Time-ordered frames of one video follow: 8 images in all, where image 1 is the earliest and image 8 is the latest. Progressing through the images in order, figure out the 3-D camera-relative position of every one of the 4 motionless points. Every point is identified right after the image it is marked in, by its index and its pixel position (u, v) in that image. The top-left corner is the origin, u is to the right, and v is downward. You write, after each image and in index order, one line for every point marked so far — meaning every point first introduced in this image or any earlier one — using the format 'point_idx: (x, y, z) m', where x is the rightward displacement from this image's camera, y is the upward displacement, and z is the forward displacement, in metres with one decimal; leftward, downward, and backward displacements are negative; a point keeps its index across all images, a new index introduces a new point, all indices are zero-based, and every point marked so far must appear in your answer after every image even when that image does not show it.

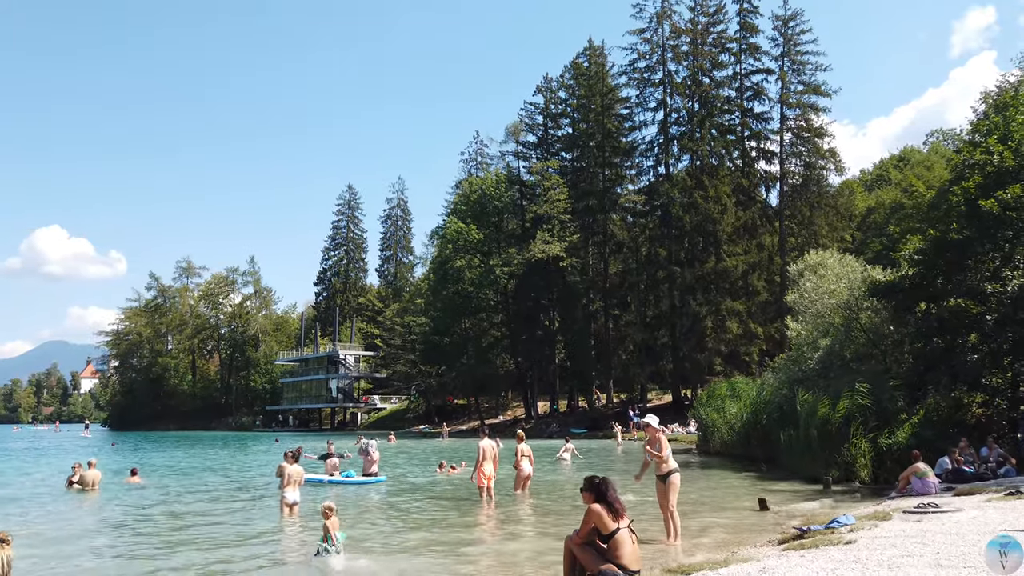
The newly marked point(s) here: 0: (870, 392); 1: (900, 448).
0: (+7.6, -2.2, +16.5) m
1: (+7.7, -3.2, +15.3) m
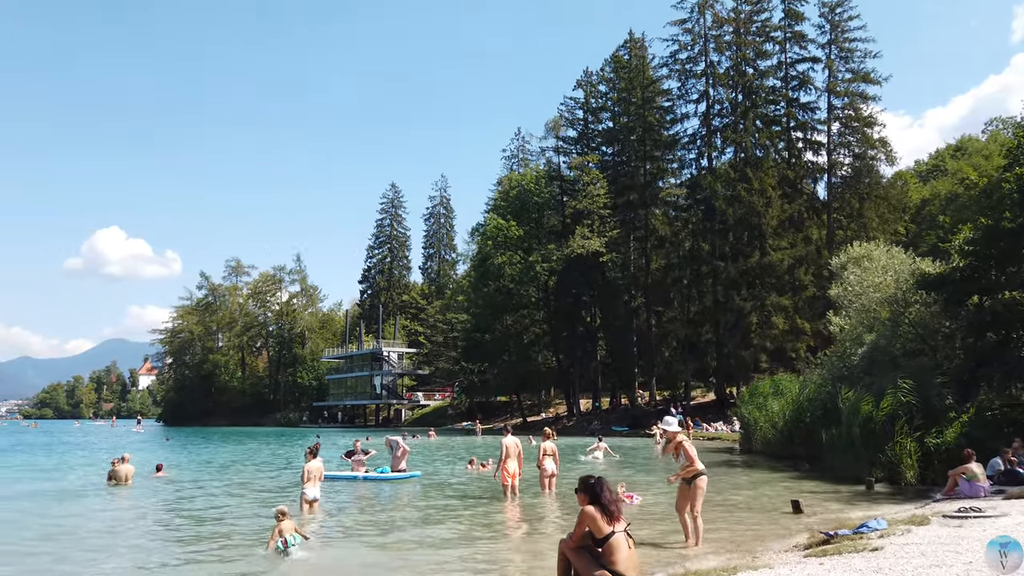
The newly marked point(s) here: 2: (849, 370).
0: (+8.2, -2.1, +15.8) m
1: (+8.3, -3.0, +14.6) m
2: (+8.7, -2.1, +19.8) m
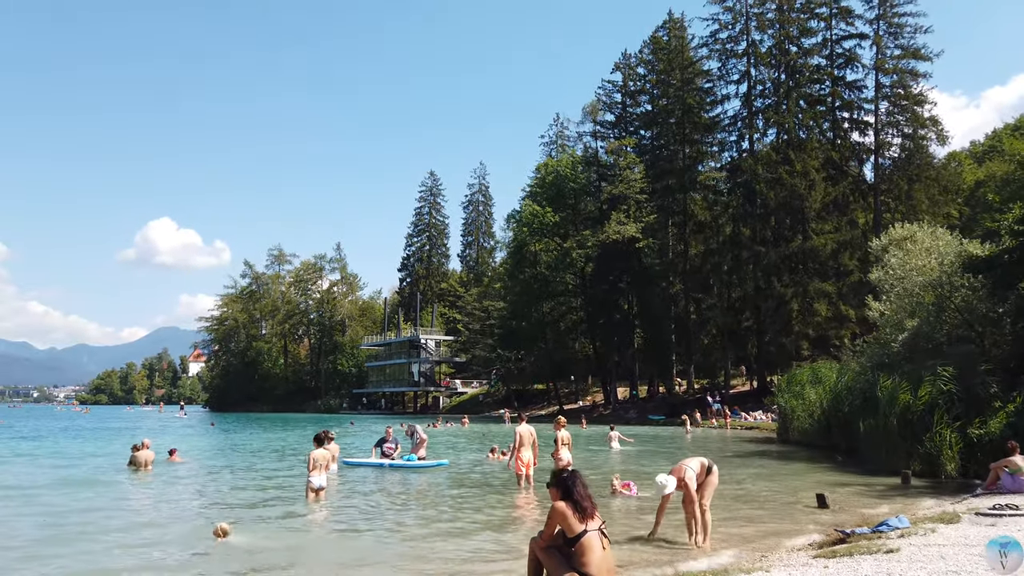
0: (+8.6, -1.7, +14.9) m
1: (+8.6, -2.7, +13.7) m
2: (+9.3, -1.7, +18.9) m
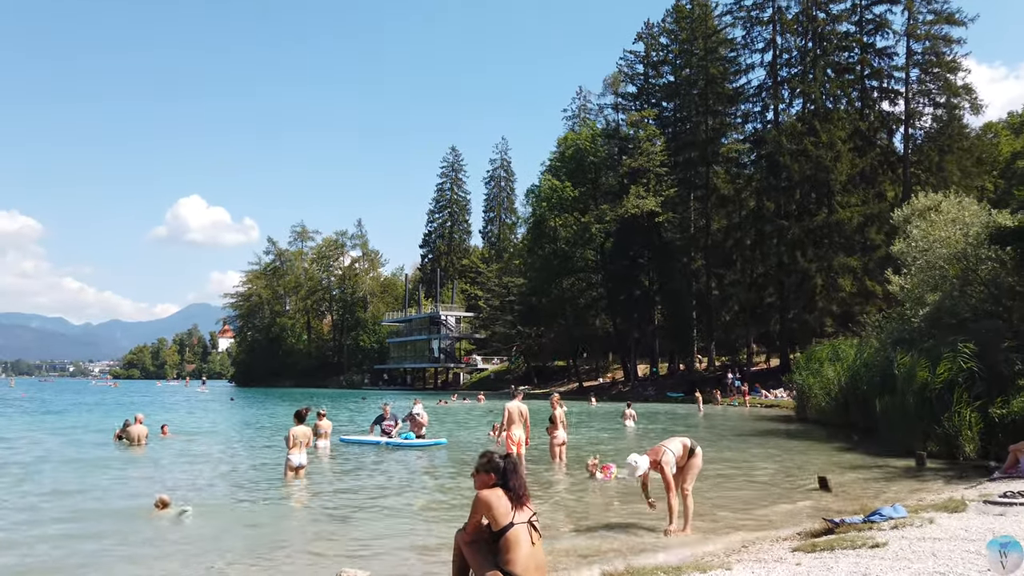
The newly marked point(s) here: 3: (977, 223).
0: (+8.5, -1.2, +14.1) m
1: (+8.5, -2.2, +12.9) m
2: (+9.4, -1.1, +18.0) m
3: (+12.1, +1.7, +20.0) m
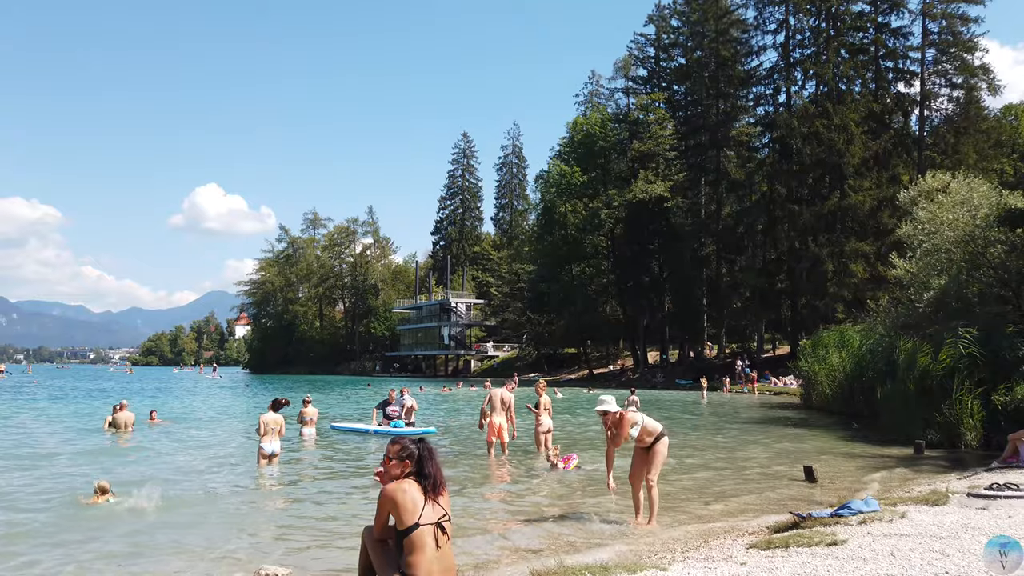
0: (+8.3, -0.9, +13.6) m
1: (+8.2, -1.9, +12.4) m
2: (+9.3, -0.7, +17.5) m
3: (+12.0, +2.1, +19.4) m
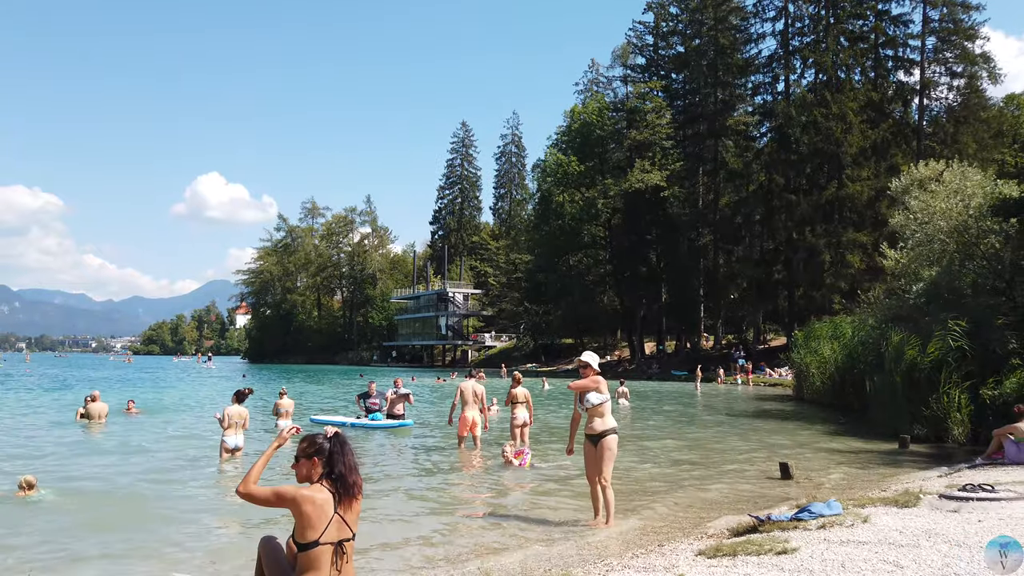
0: (+8.0, -0.8, +13.3) m
1: (+7.9, -1.8, +12.1) m
2: (+8.9, -0.5, +17.2) m
3: (+11.7, +2.3, +19.1) m
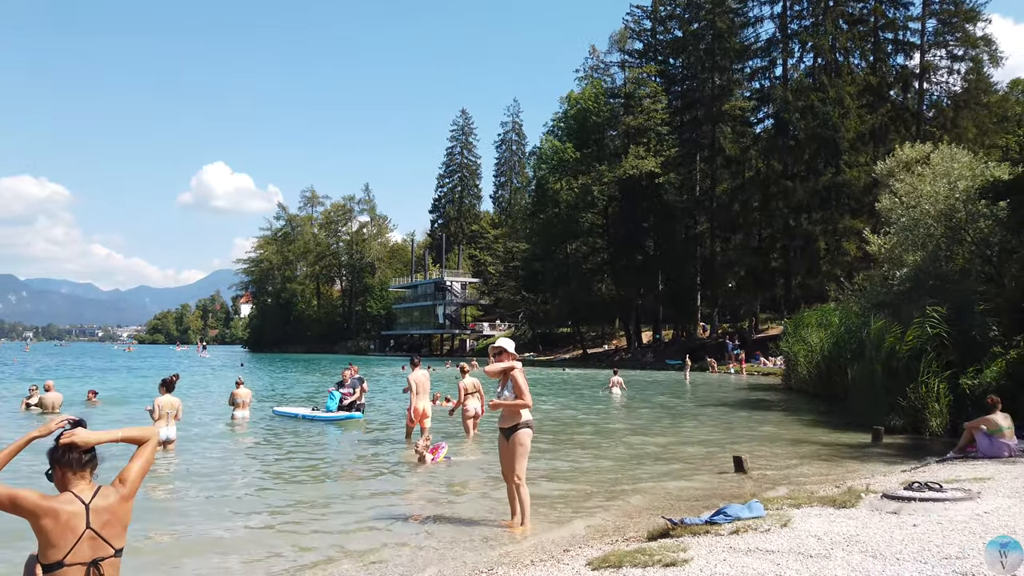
0: (+7.3, -0.5, +12.7) m
1: (+7.2, -1.6, +11.6) m
2: (+8.3, -0.2, +16.6) m
3: (+11.1, +2.6, +18.4) m
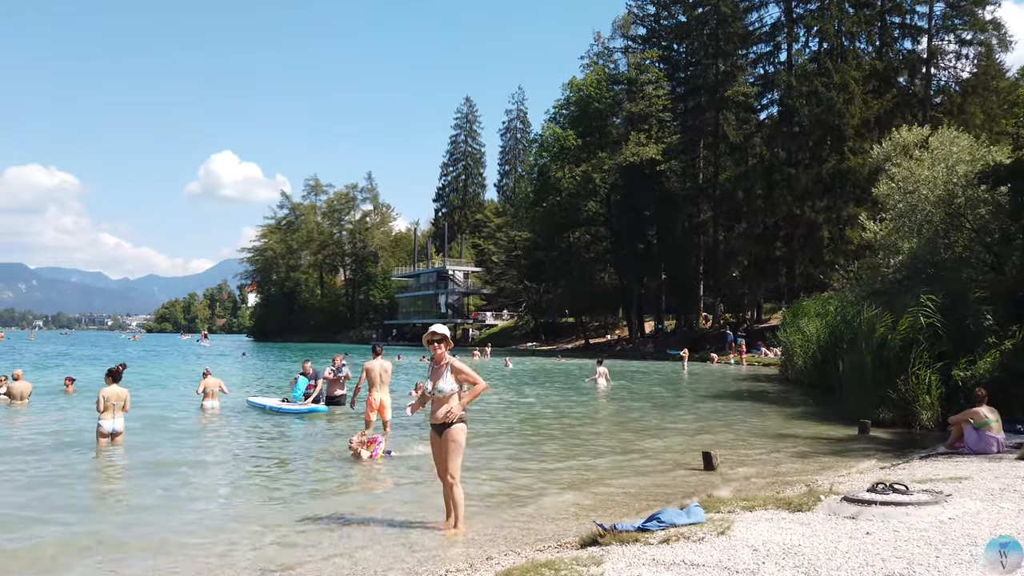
0: (+6.9, -0.3, +12.2) m
1: (+6.8, -1.4, +11.1) m
2: (+8.0, 0.0, +16.1) m
3: (+10.8, +2.9, +17.8) m
